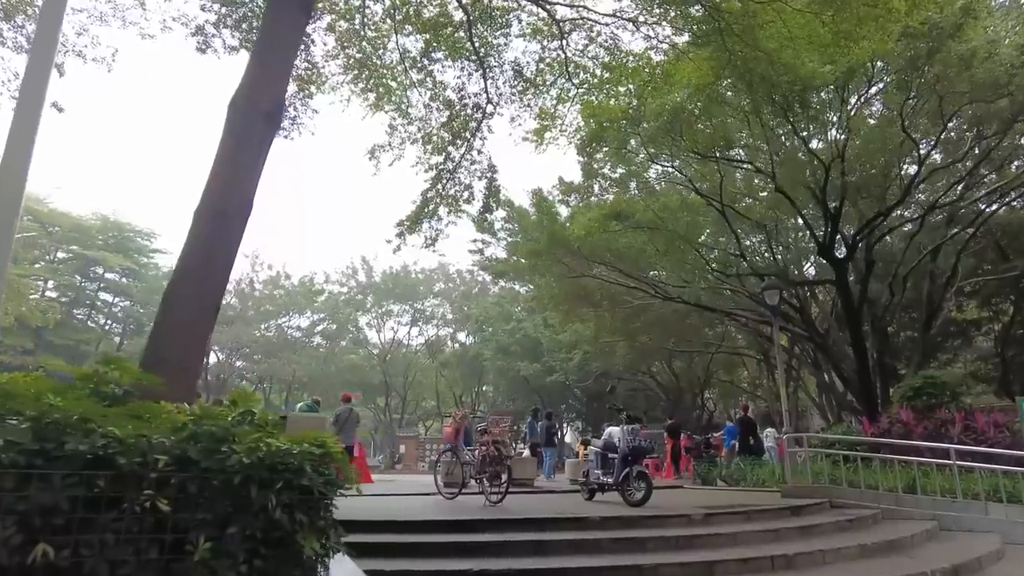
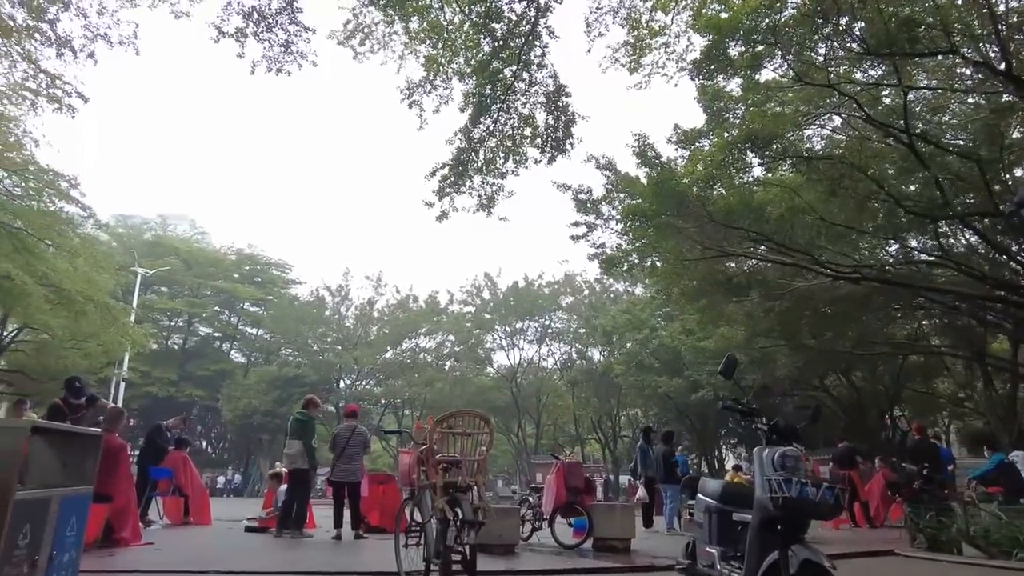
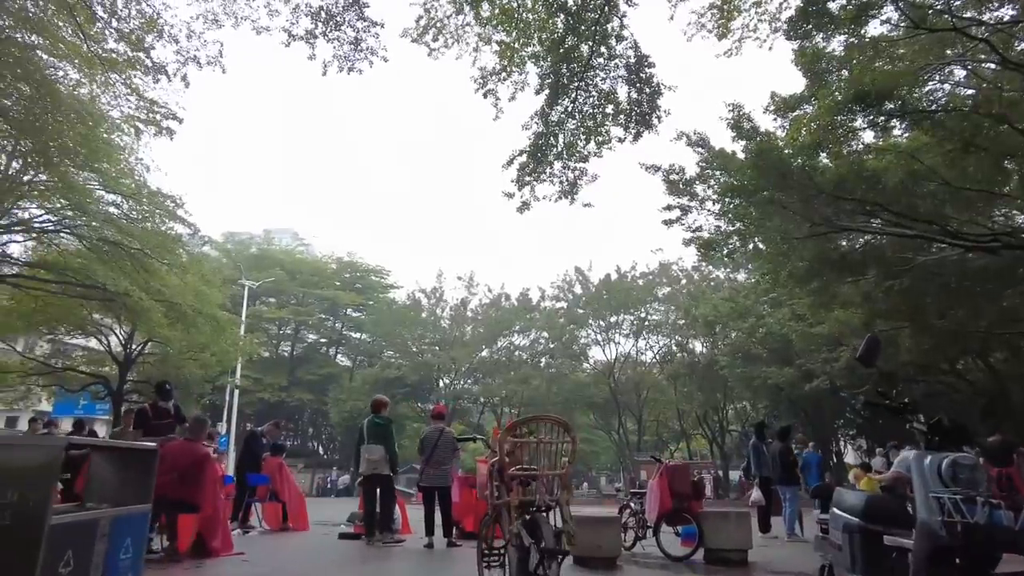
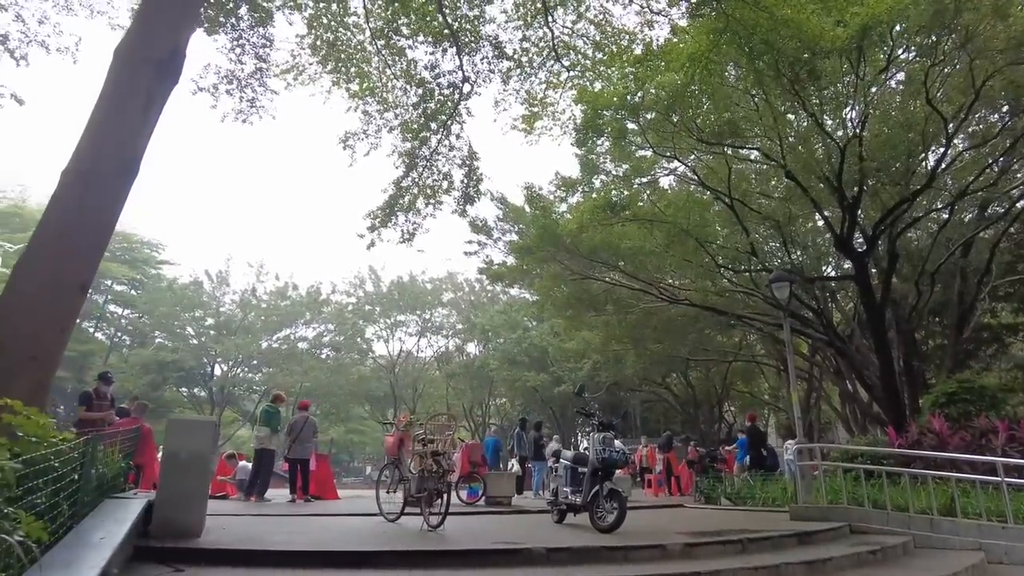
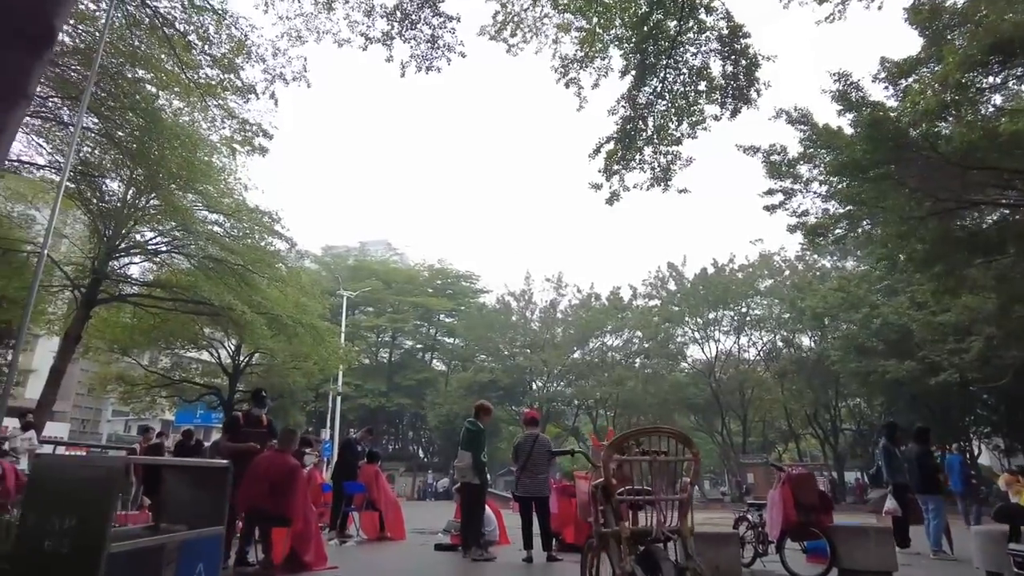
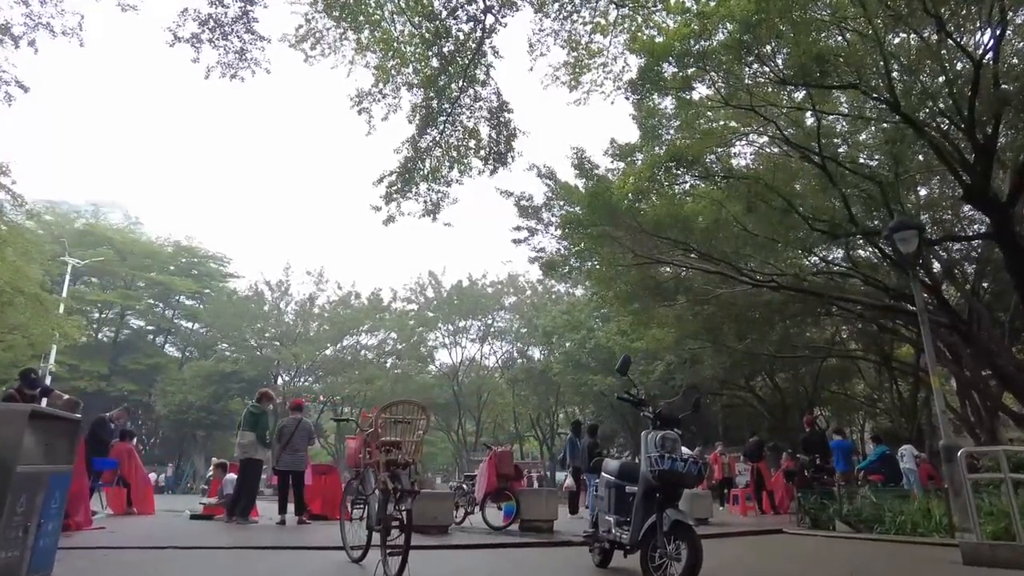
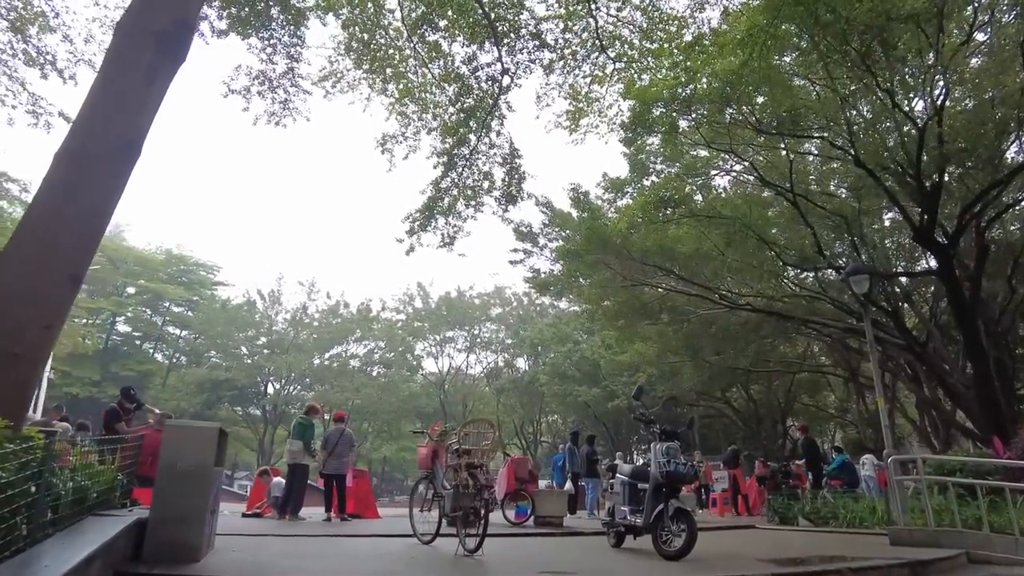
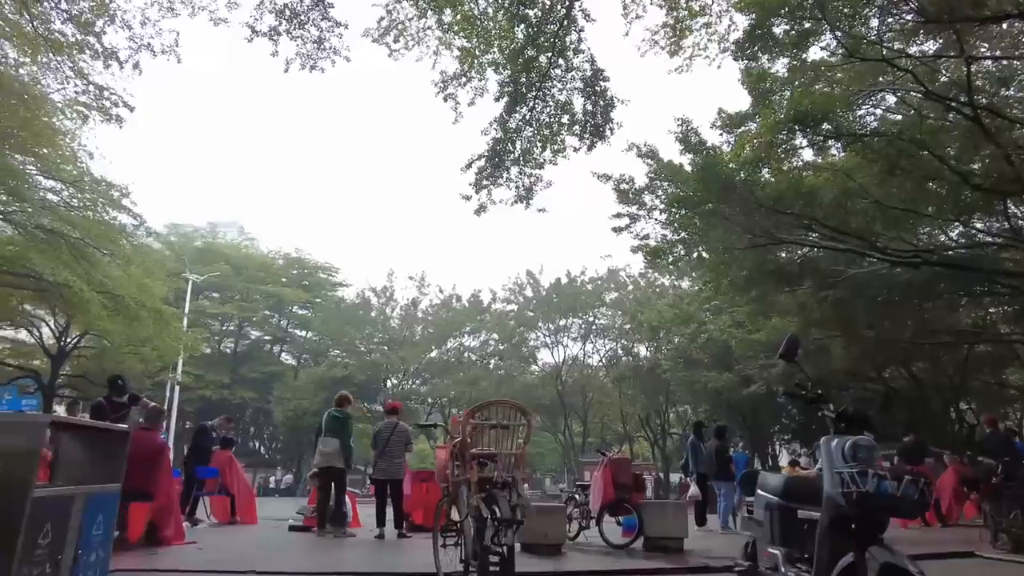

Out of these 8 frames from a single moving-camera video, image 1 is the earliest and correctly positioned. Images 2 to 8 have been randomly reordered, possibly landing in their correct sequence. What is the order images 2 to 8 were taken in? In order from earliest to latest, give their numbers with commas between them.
4, 7, 6, 2, 8, 3, 5
